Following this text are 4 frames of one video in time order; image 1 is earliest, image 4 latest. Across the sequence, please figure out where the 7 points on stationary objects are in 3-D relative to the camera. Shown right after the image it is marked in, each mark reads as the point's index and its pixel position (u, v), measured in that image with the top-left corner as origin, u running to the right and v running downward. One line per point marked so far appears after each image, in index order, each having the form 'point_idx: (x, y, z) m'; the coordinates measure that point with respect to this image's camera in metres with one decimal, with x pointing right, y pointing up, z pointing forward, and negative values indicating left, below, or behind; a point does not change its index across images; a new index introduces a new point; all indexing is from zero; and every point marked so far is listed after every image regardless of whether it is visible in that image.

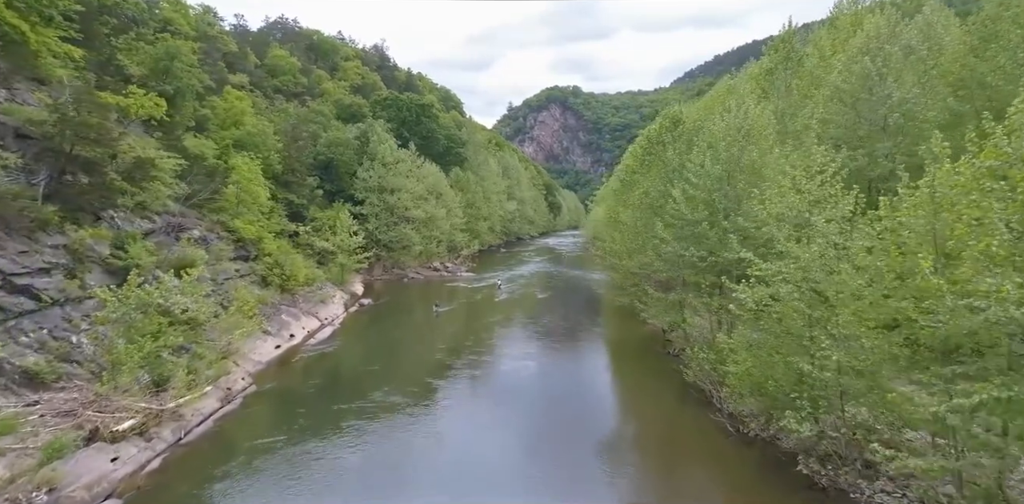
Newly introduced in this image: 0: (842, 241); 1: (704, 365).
0: (+7.7, +0.3, +12.8) m
1: (+6.9, -4.1, +19.4) m
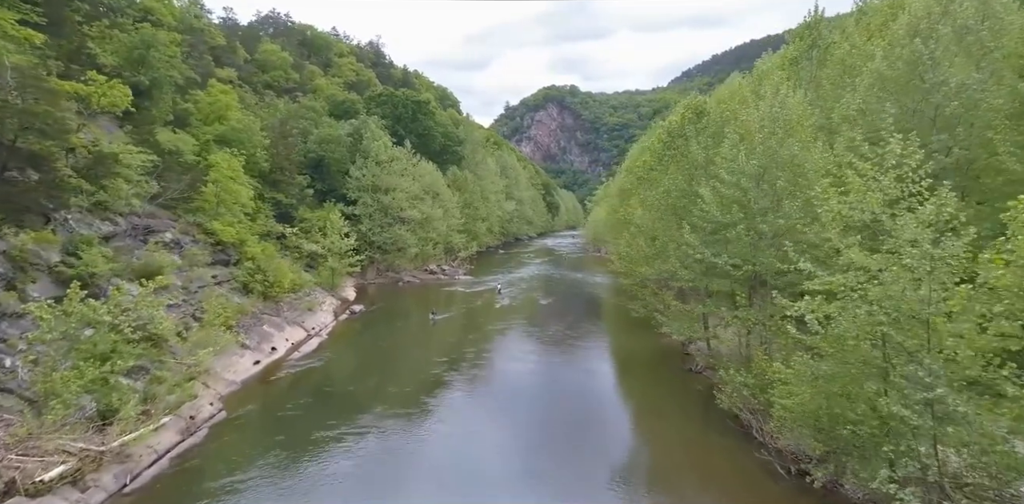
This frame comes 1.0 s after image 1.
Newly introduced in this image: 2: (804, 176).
0: (+8.0, 0.0, +10.2) m
1: (+7.1, -4.3, +16.9) m
2: (+9.3, +2.4, +17.7) m
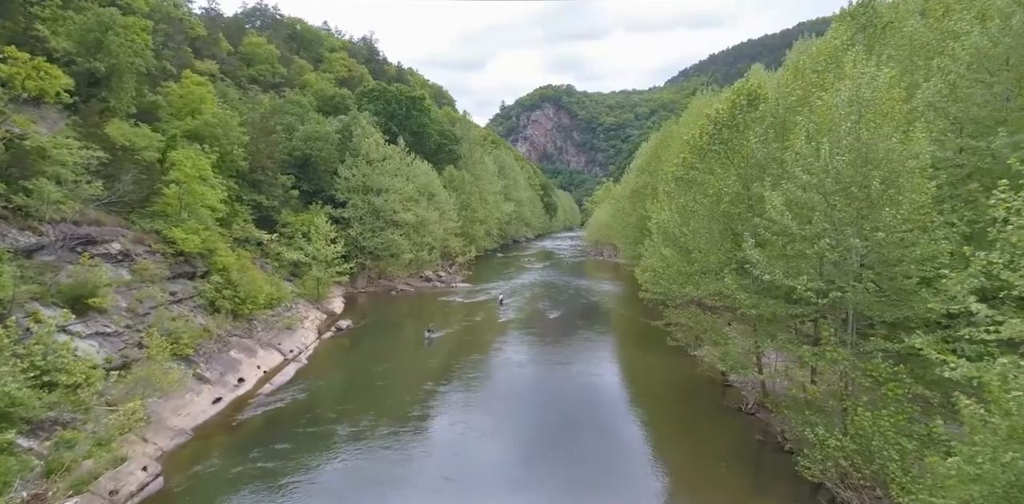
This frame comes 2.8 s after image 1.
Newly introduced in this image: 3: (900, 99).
0: (+8.6, -0.5, +6.3) m
1: (+7.6, -4.9, +12.9) m
2: (+9.9, +1.9, +13.7) m
3: (+11.4, +4.5, +16.3) m
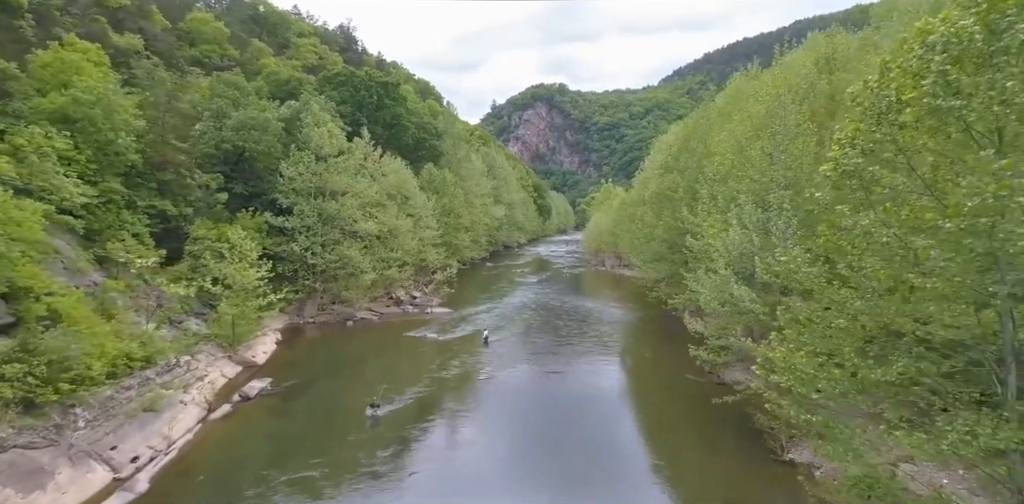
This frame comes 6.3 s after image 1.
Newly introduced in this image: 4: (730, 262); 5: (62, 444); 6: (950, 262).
0: (+8.4, -1.8, -4.3) m
1: (+7.4, -6.1, +2.3) m
2: (+9.6, +0.6, +3.2) m
3: (+11.1, +3.2, +5.8) m
4: (+7.4, -0.2, +19.7) m
5: (-13.2, -5.5, +16.1) m
6: (+6.4, -0.1, +8.9) m
